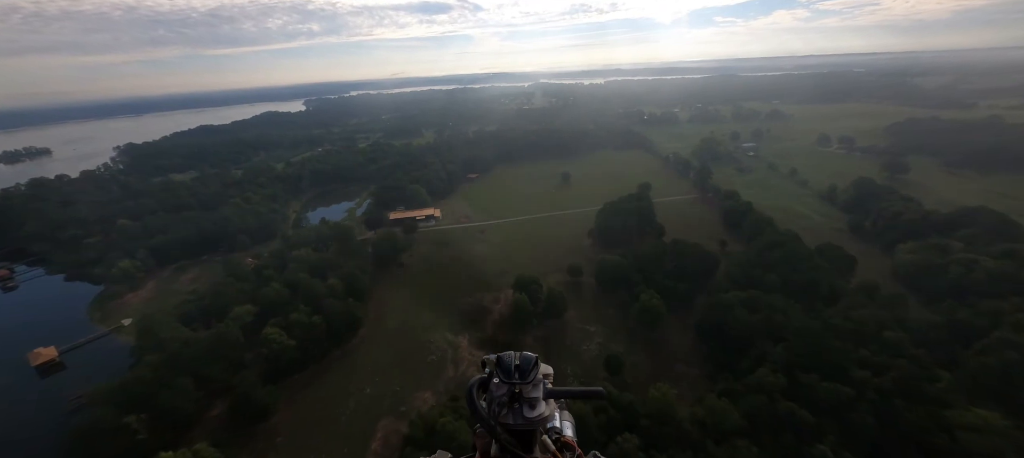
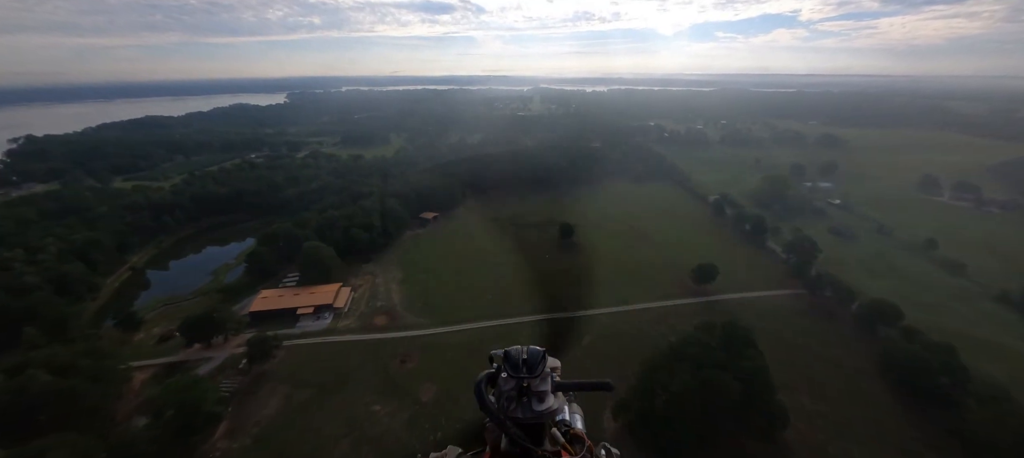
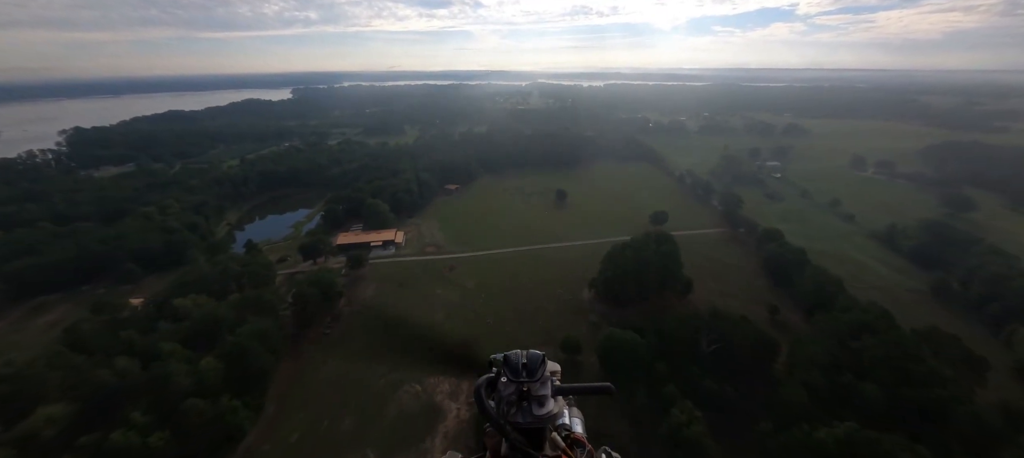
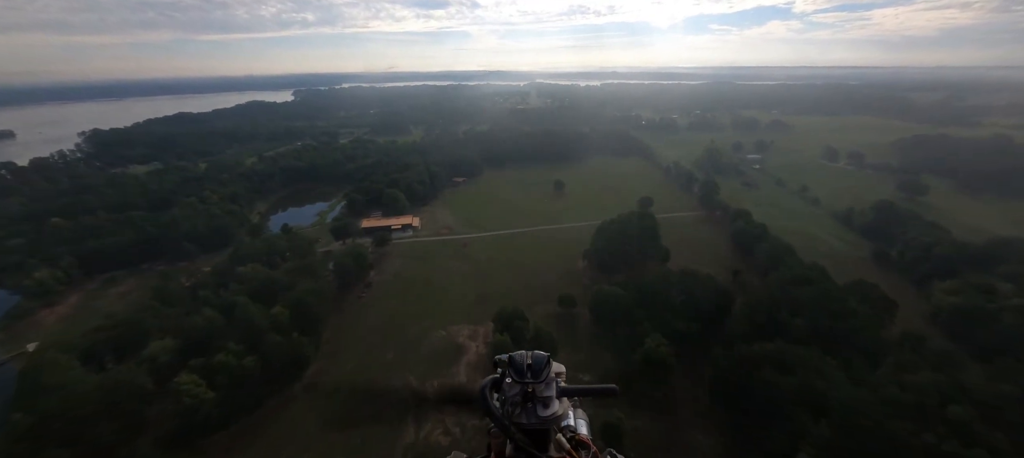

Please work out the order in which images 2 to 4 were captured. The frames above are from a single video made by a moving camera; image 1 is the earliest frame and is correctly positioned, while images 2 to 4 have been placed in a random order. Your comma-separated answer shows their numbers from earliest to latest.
4, 3, 2
